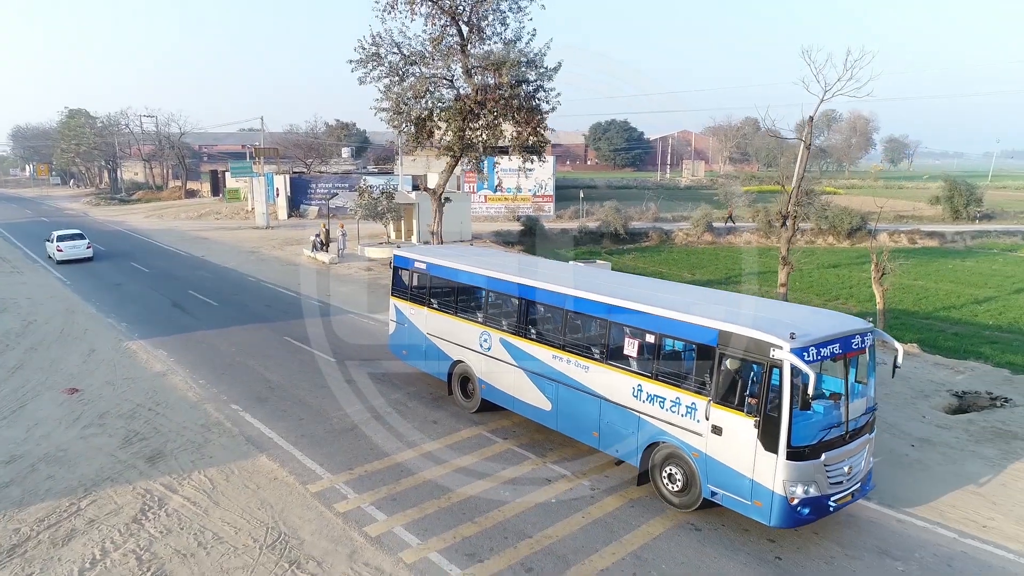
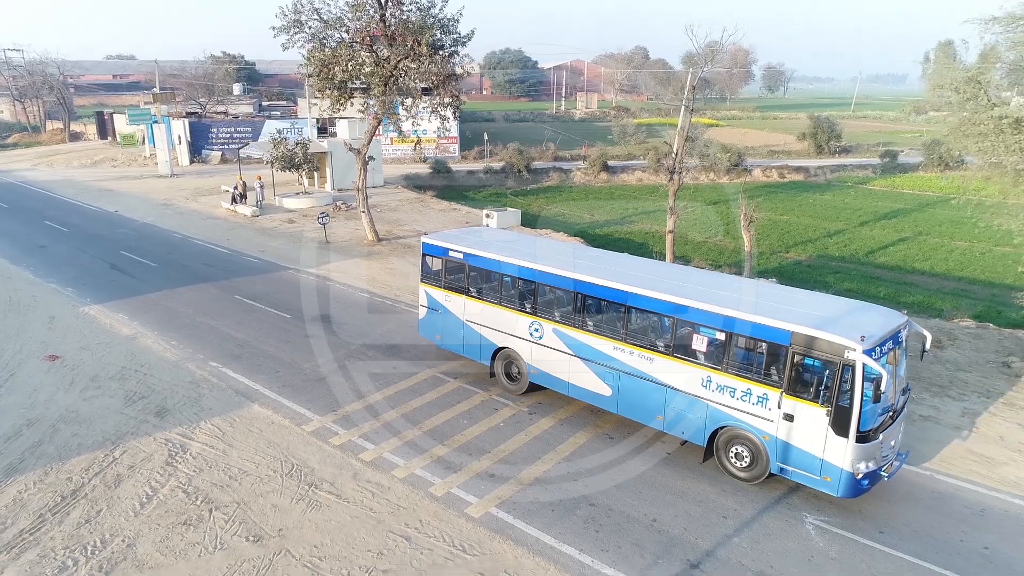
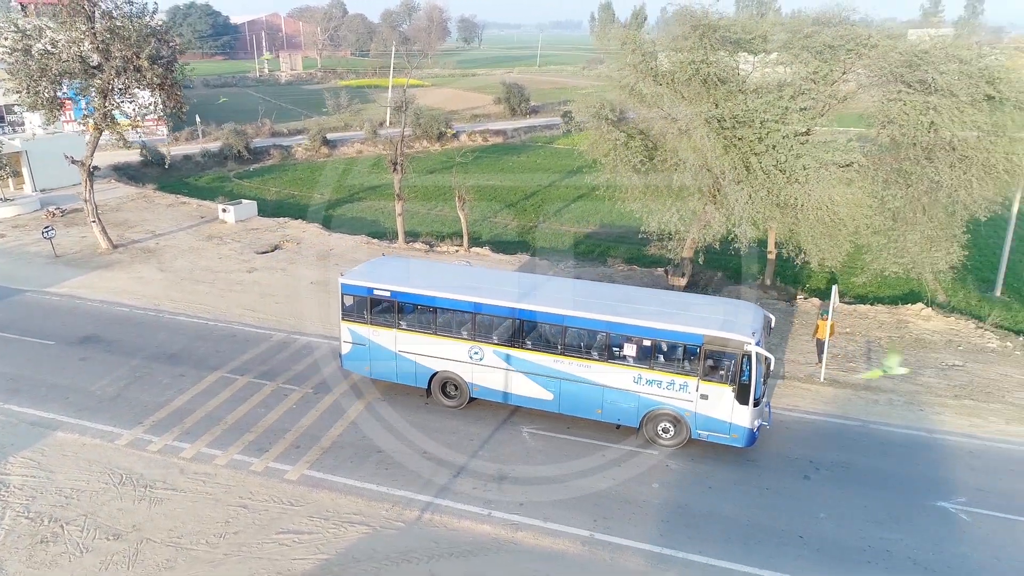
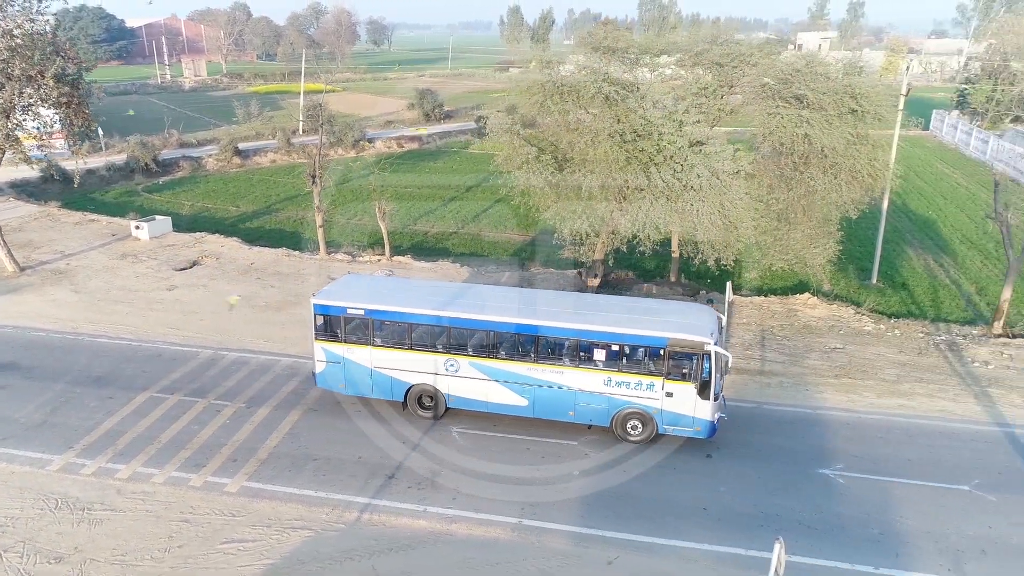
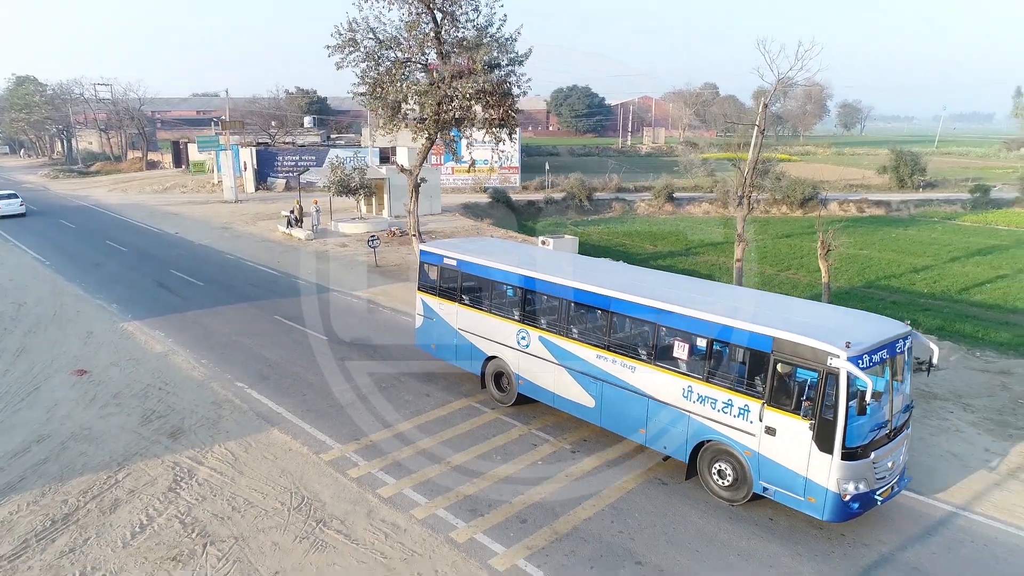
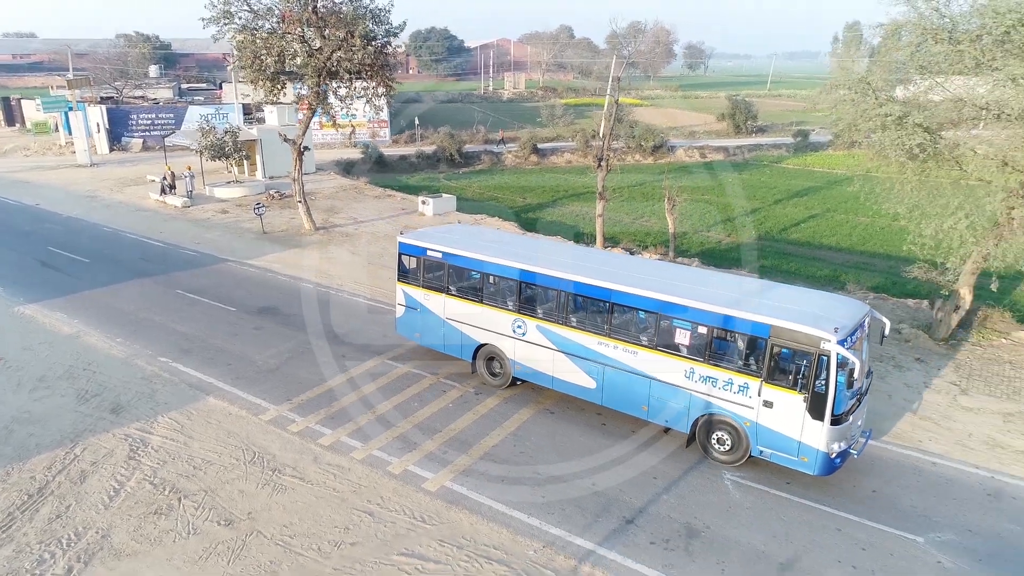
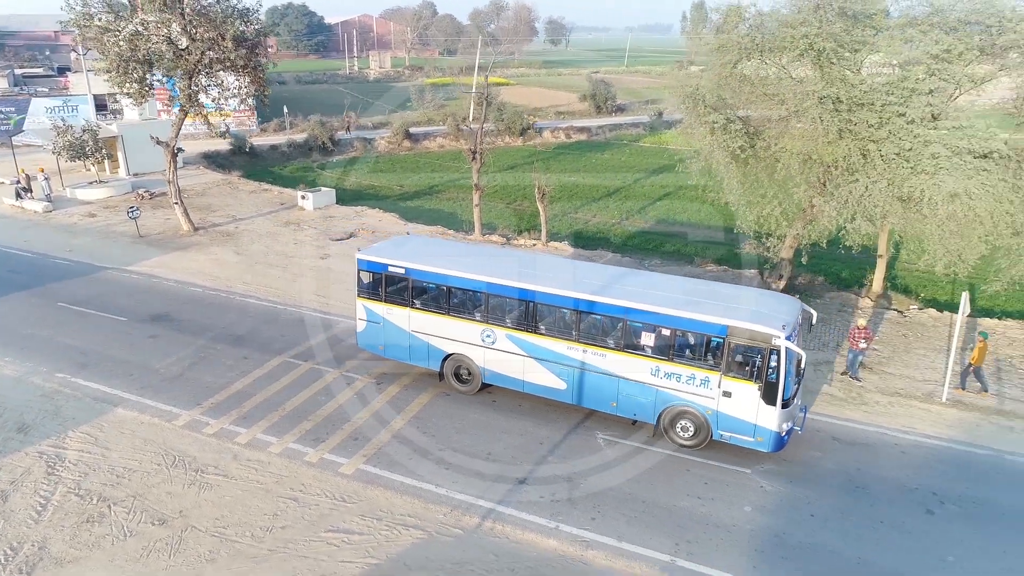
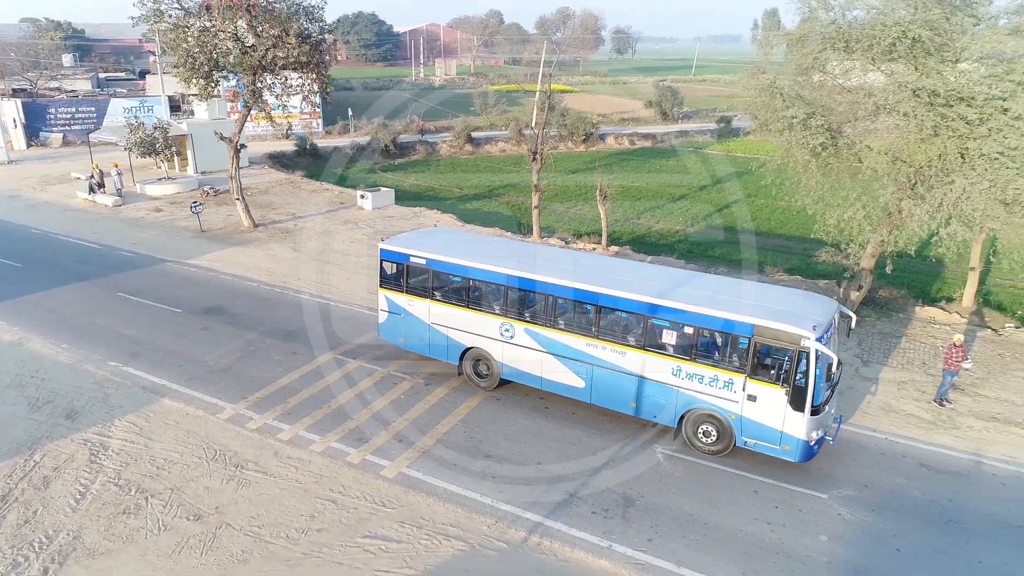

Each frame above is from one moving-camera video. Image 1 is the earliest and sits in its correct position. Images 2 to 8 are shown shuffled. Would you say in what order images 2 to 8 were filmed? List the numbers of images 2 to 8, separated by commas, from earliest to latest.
5, 2, 6, 8, 7, 3, 4
